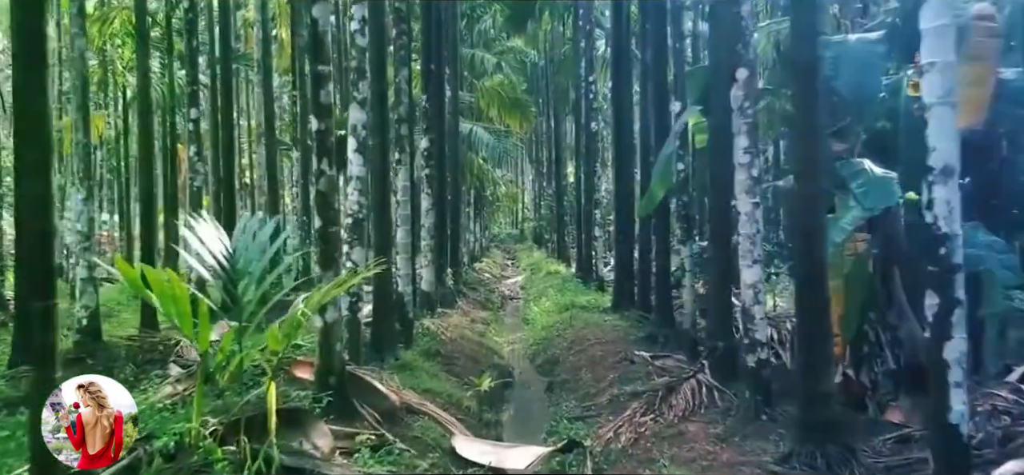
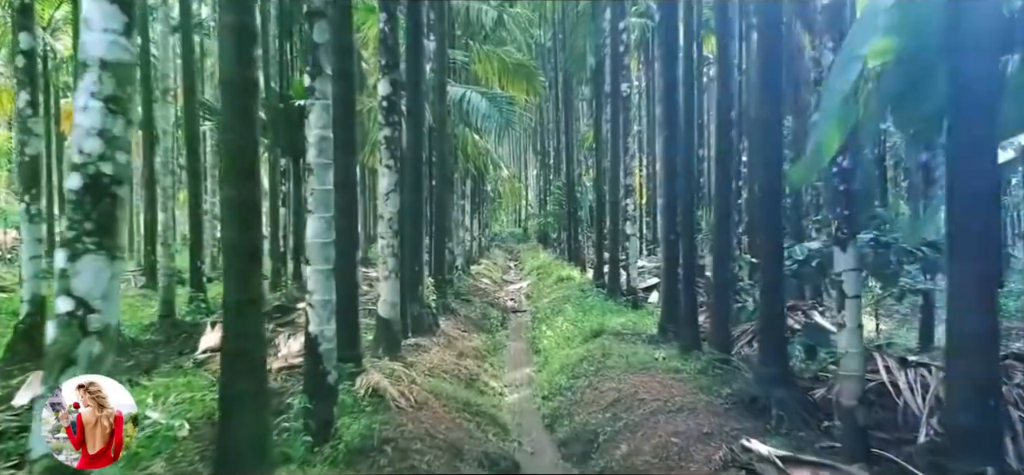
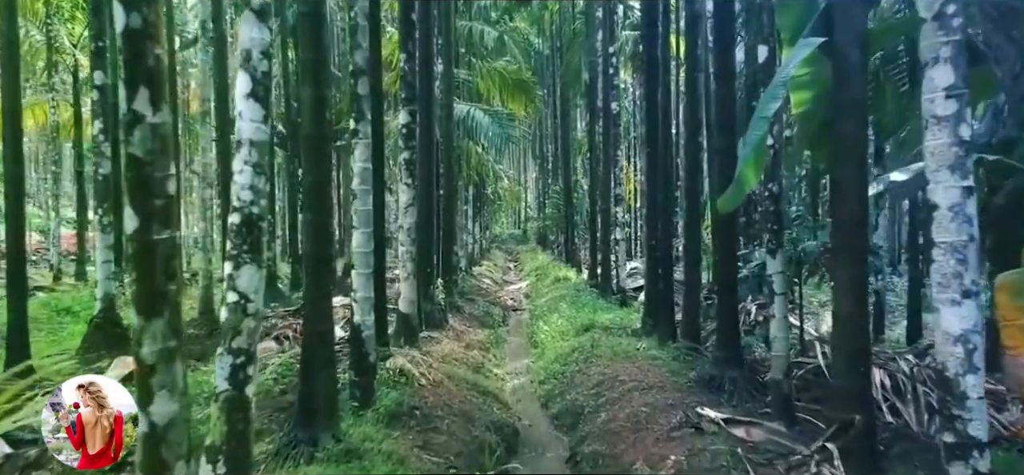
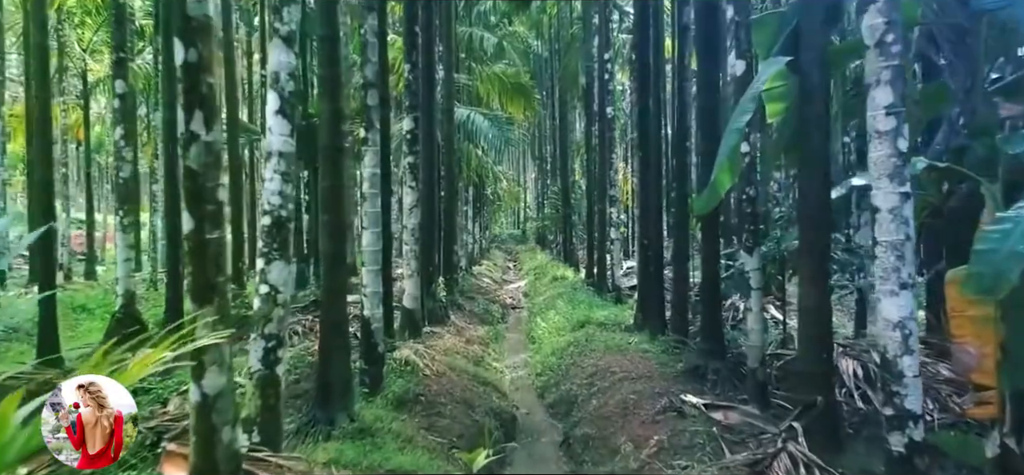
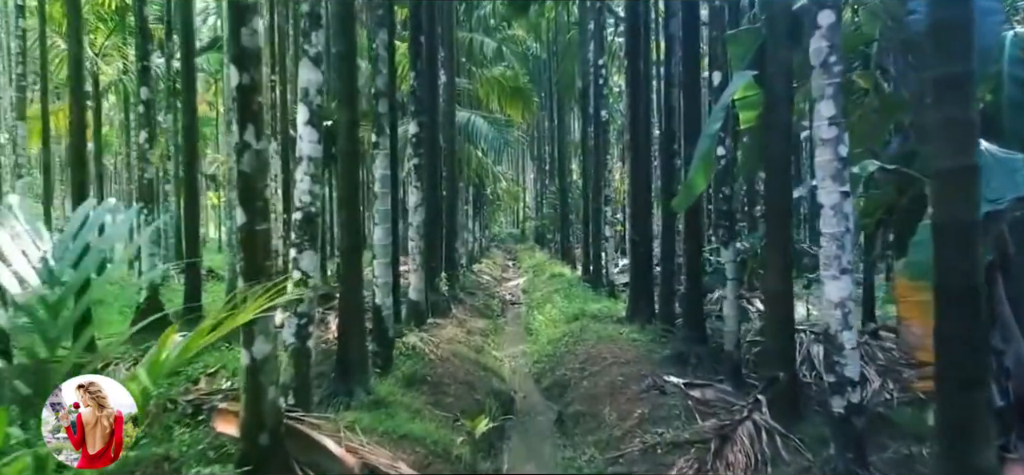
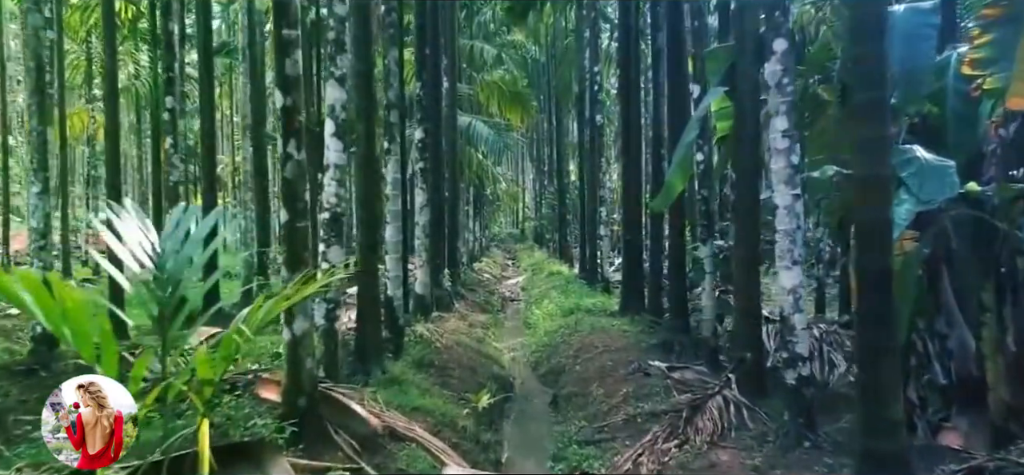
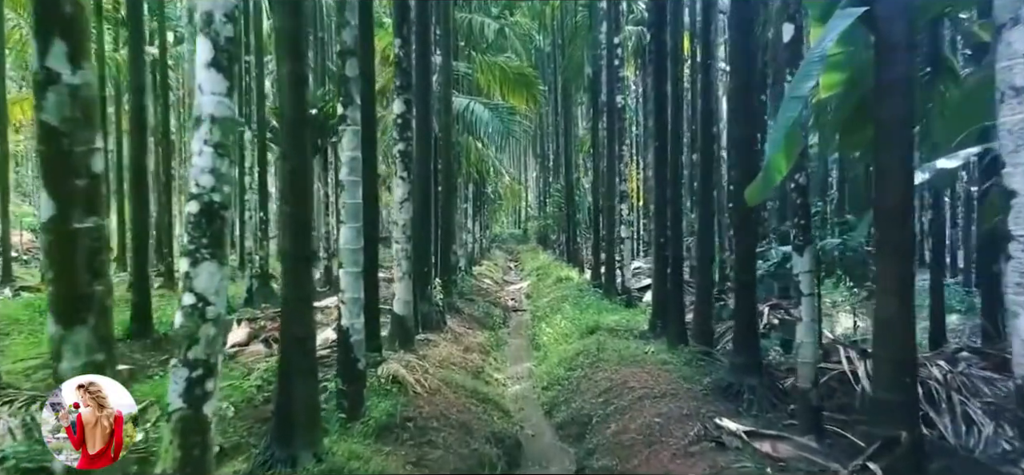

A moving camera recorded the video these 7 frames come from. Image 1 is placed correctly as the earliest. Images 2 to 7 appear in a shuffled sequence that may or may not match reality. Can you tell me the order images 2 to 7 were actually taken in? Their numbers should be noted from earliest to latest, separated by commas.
6, 5, 4, 3, 7, 2
